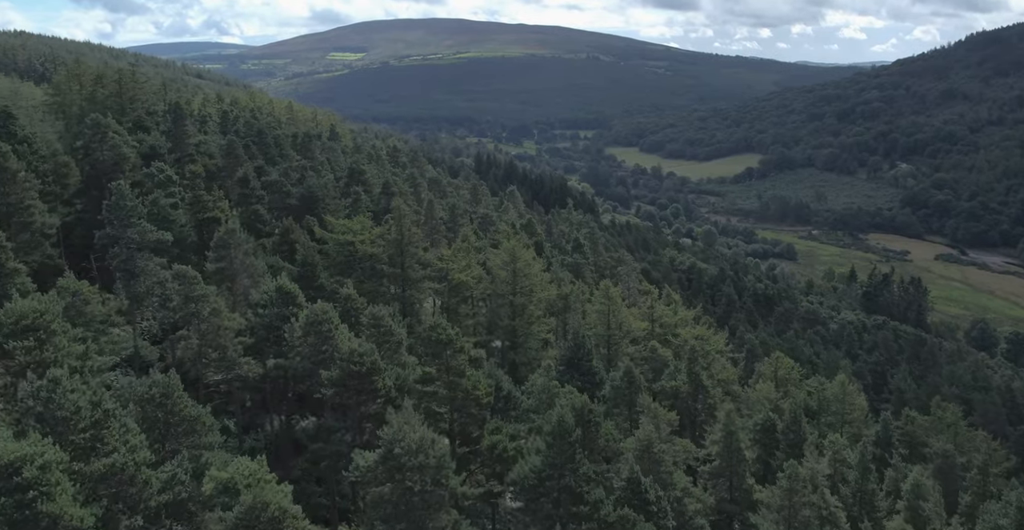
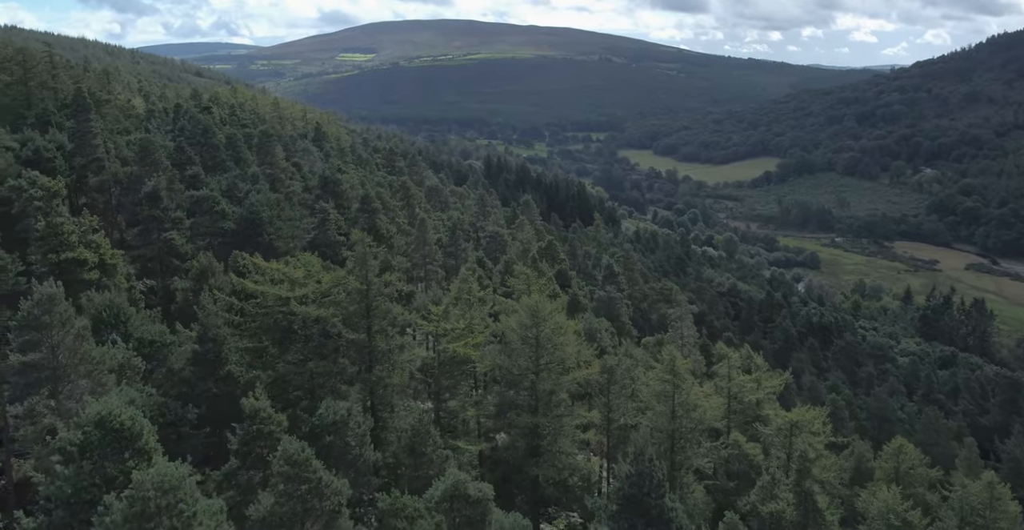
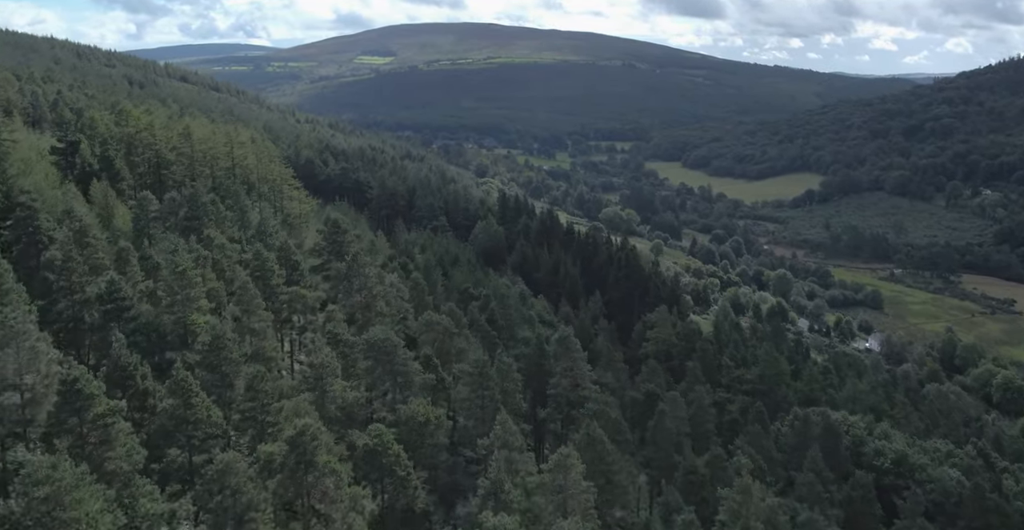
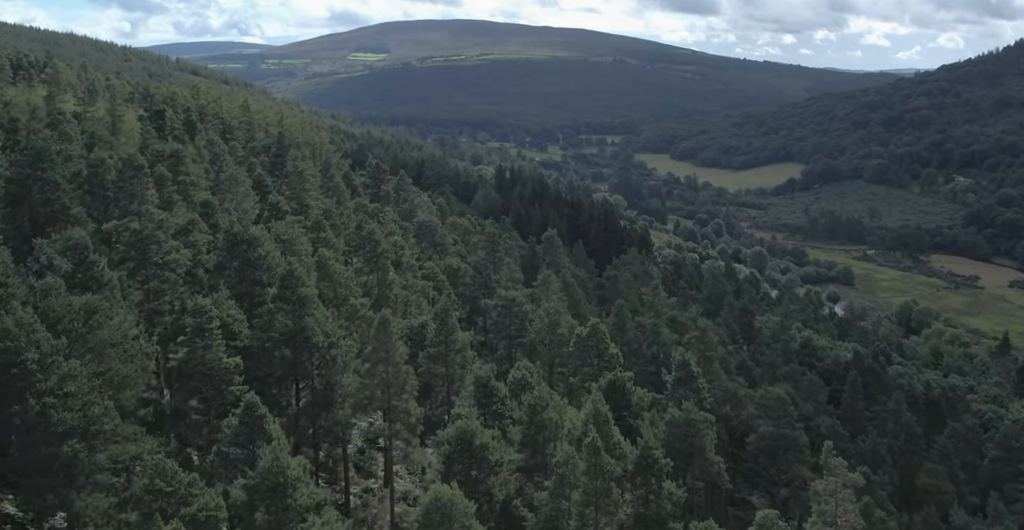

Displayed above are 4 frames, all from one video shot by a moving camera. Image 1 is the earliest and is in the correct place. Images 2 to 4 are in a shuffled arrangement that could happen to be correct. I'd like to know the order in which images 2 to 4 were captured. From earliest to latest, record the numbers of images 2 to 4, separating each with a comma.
2, 4, 3
